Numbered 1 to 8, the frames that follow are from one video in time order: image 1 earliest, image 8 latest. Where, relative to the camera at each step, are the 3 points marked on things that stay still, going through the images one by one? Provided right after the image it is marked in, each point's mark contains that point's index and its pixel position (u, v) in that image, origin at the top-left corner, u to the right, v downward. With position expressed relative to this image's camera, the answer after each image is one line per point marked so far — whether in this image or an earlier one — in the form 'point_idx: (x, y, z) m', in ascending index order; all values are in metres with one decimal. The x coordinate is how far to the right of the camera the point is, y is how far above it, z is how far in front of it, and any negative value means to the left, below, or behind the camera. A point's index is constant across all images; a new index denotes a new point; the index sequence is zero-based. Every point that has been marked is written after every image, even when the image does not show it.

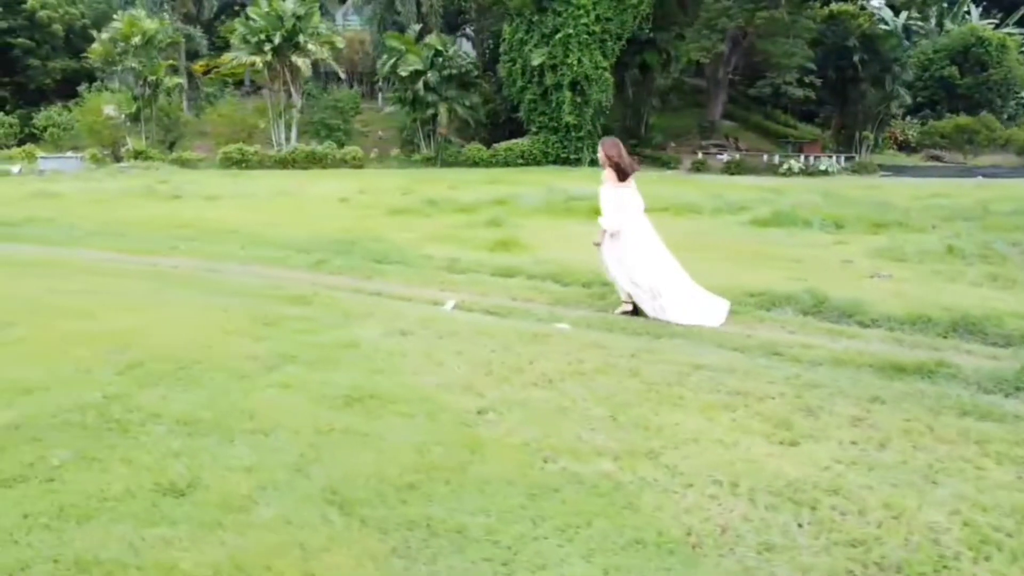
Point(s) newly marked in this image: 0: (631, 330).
0: (+0.9, -0.3, +6.4) m
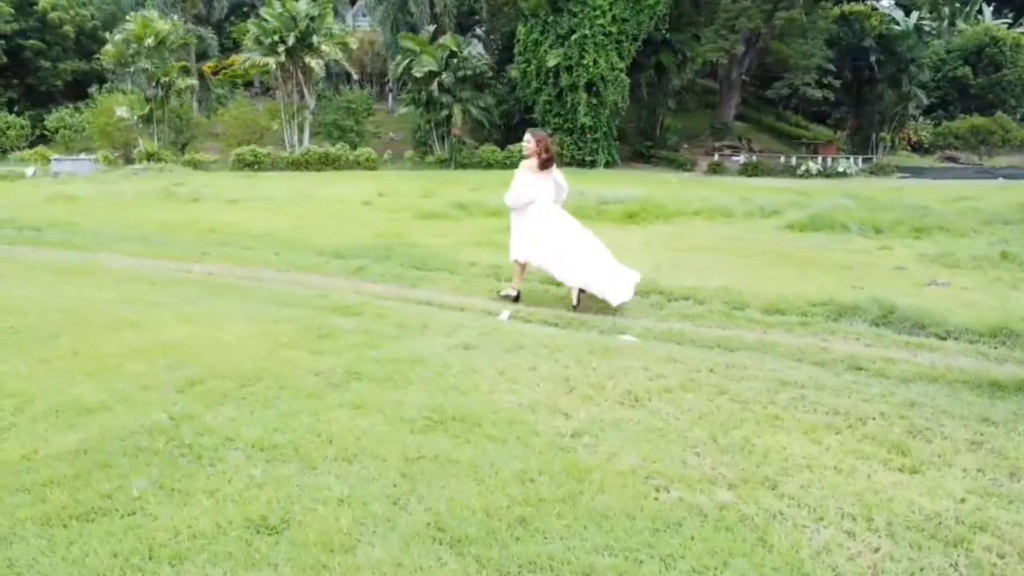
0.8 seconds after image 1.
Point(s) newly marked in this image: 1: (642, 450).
0: (+1.4, -0.4, +6.2) m
1: (+0.6, -0.8, +4.0) m
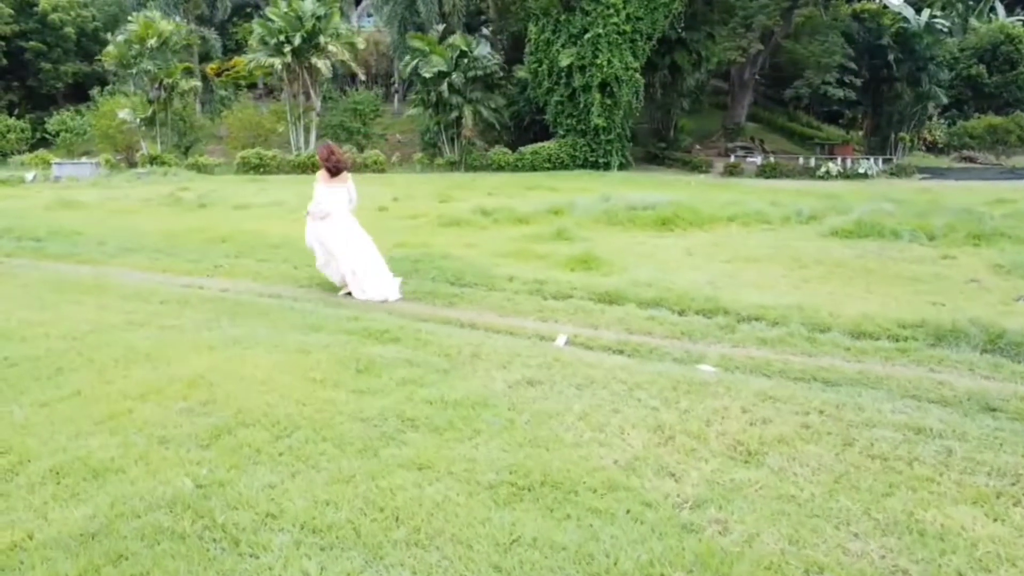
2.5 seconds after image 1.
0: (+1.8, -0.6, +5.4) m
1: (+1.0, -0.9, +3.2) m
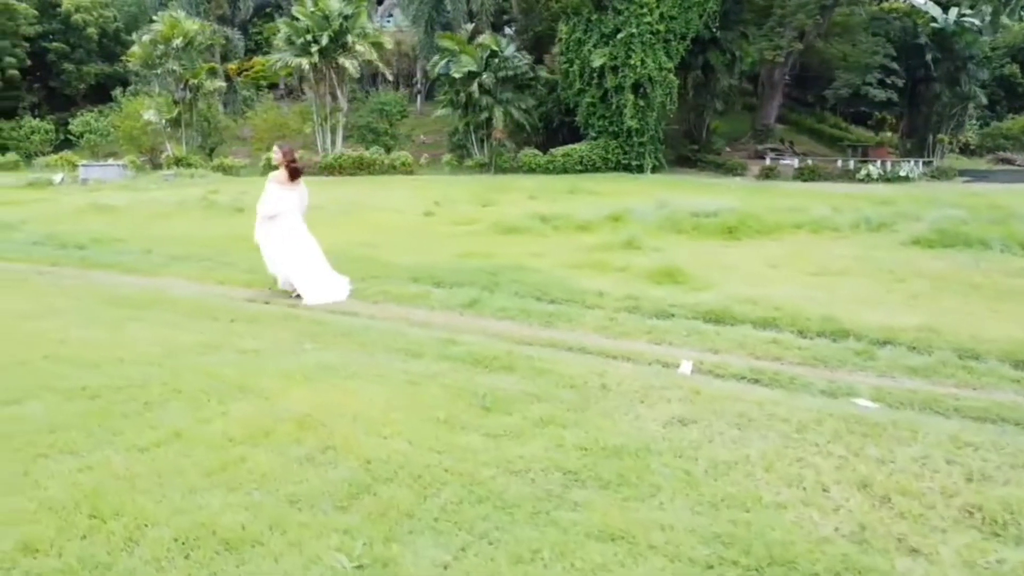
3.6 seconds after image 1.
0: (+2.6, -0.7, +4.8) m
1: (+1.8, -1.1, +2.6) m
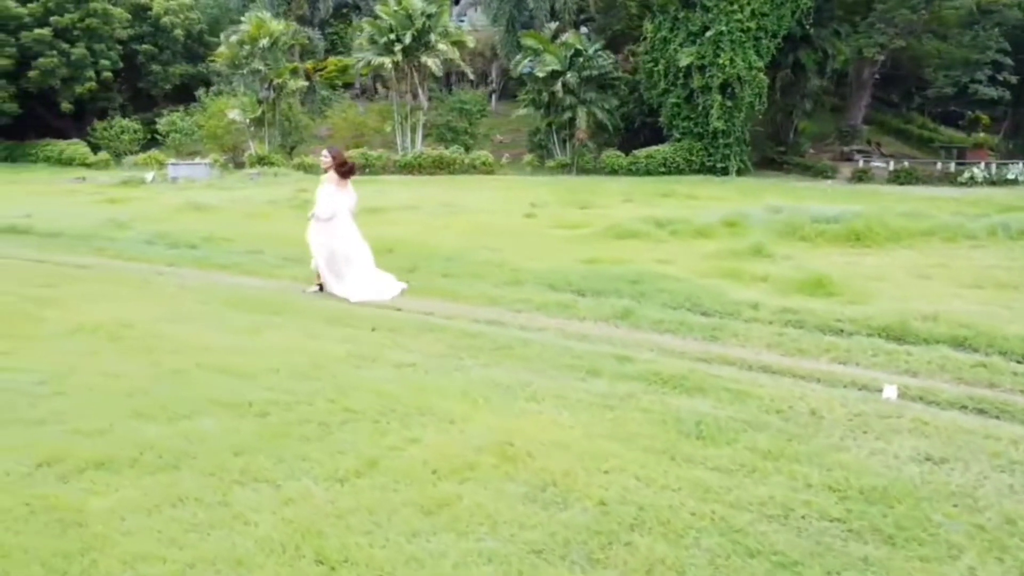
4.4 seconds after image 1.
0: (+3.7, -0.8, +4.1) m
1: (+2.8, -1.2, +2.0) m
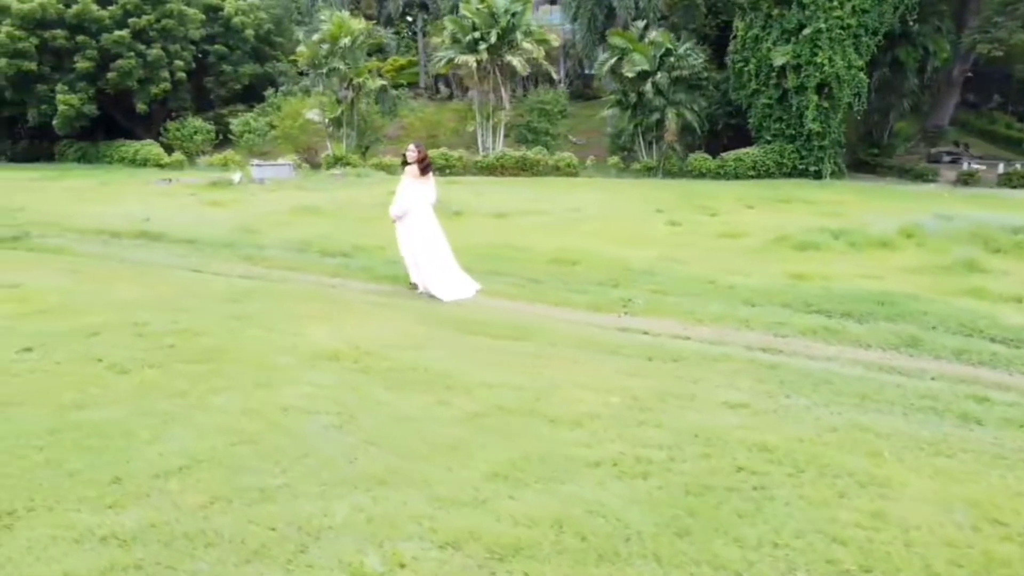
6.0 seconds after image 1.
0: (+5.7, -1.0, +3.2) m
1: (+4.7, -1.4, +1.1) m
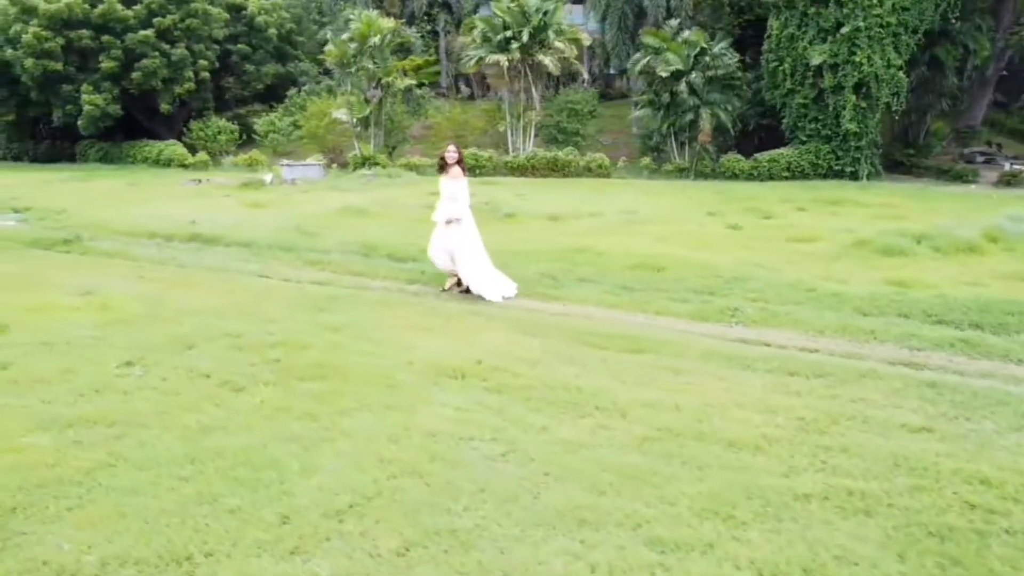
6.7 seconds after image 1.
0: (+6.6, -1.1, +2.7) m
1: (+5.5, -1.5, +0.6) m
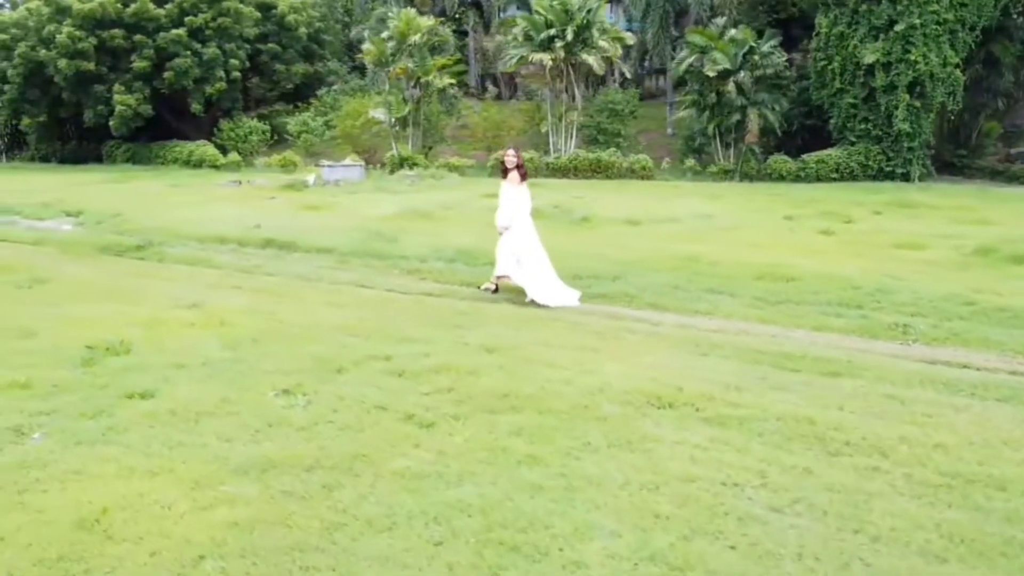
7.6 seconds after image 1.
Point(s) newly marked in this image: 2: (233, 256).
0: (+7.9, -1.2, +2.0) m
1: (+6.8, -1.6, 0.0) m
2: (-3.9, +0.4, +11.7) m
